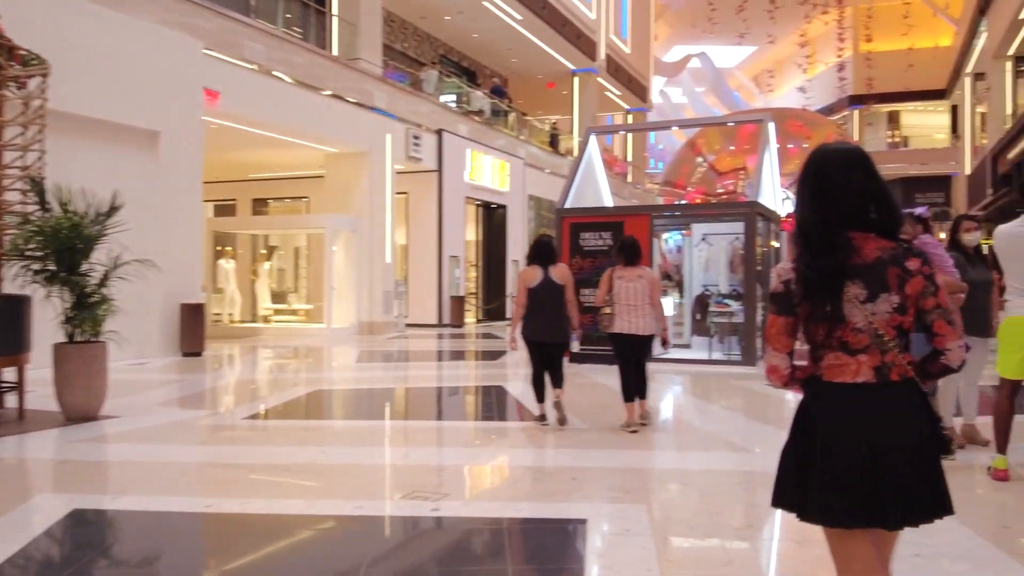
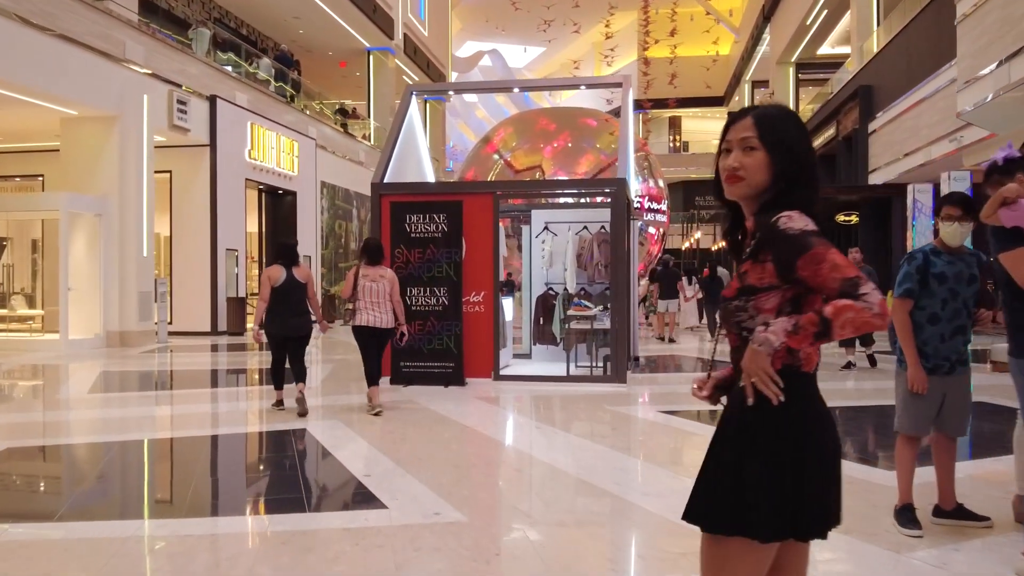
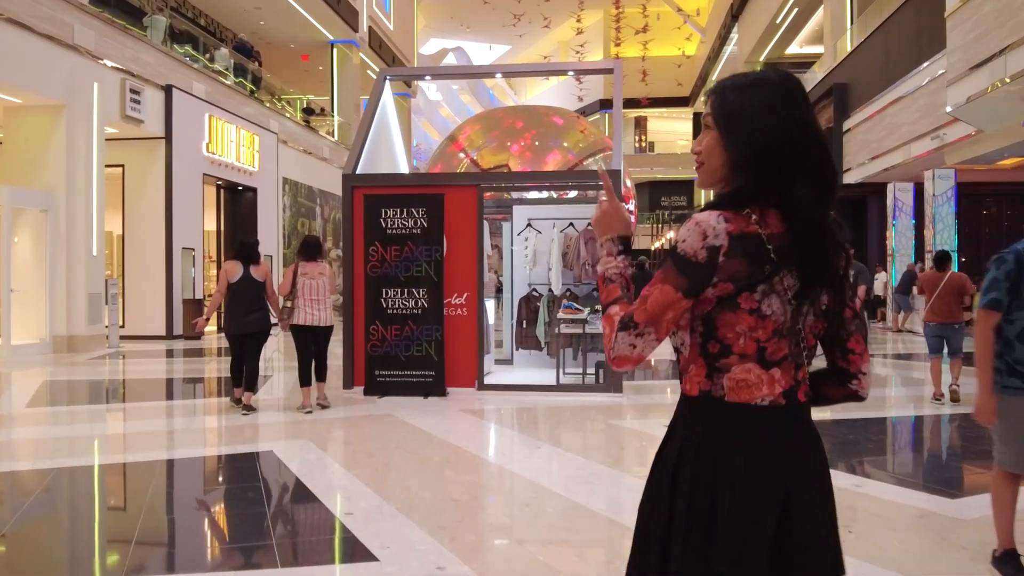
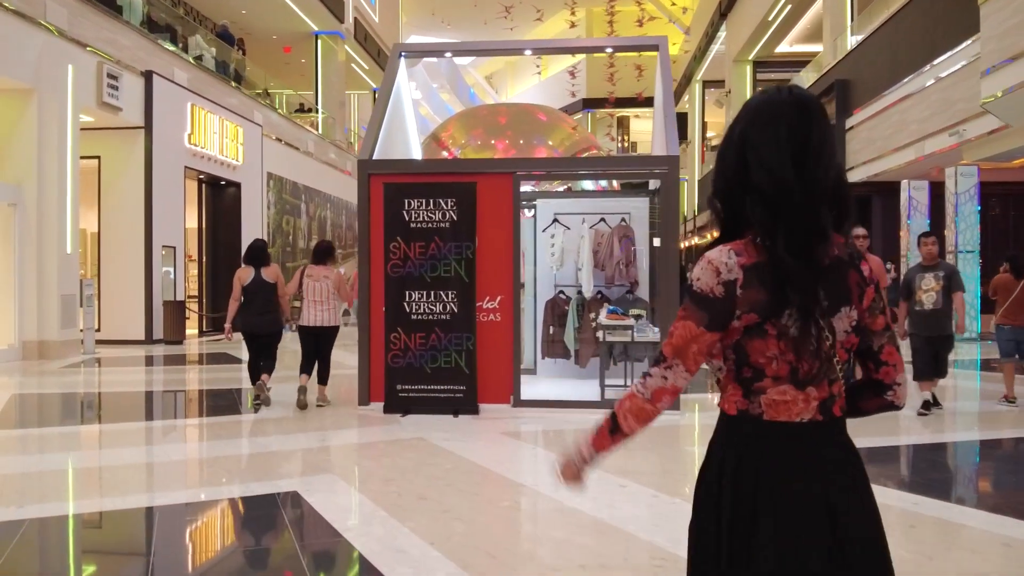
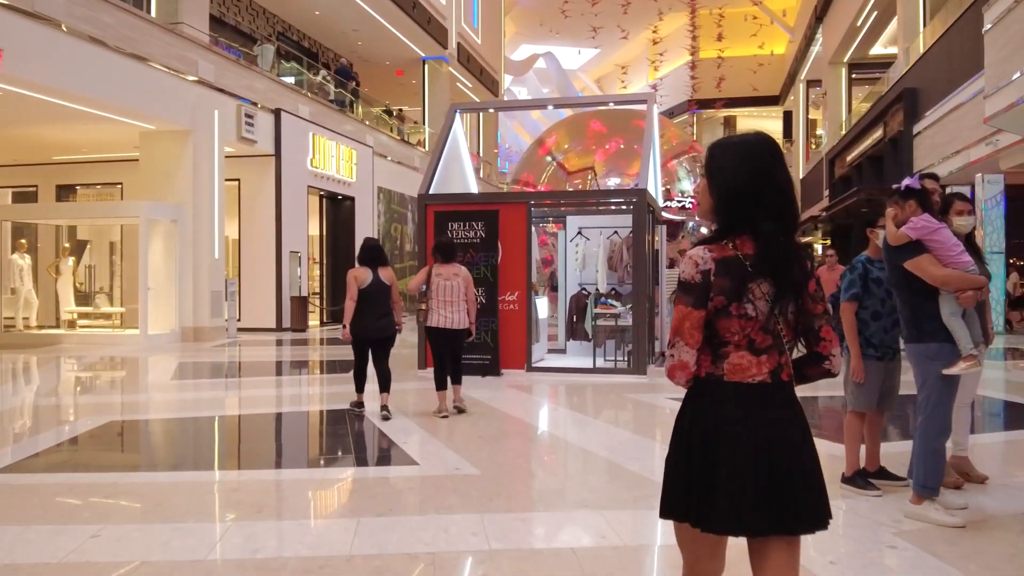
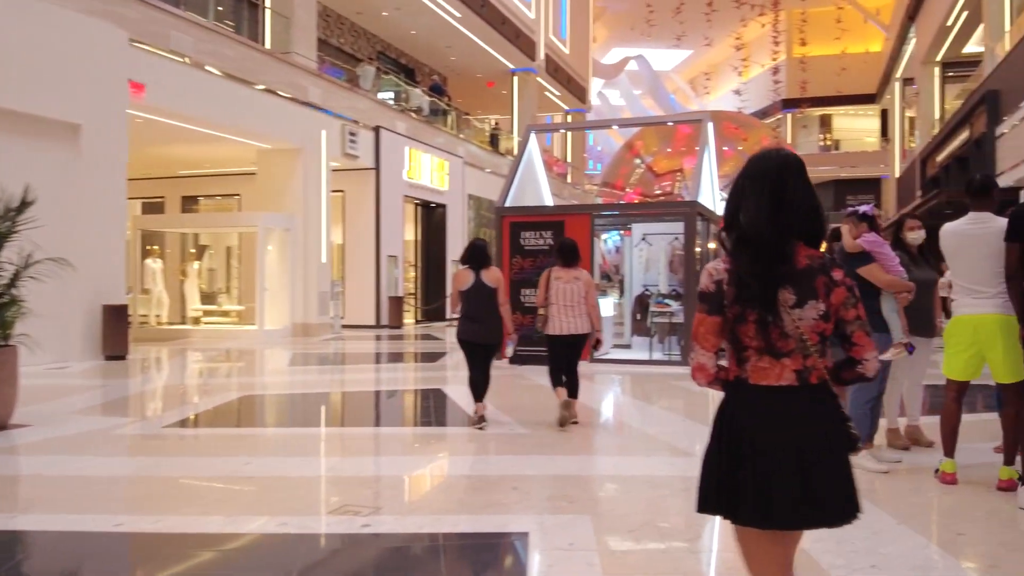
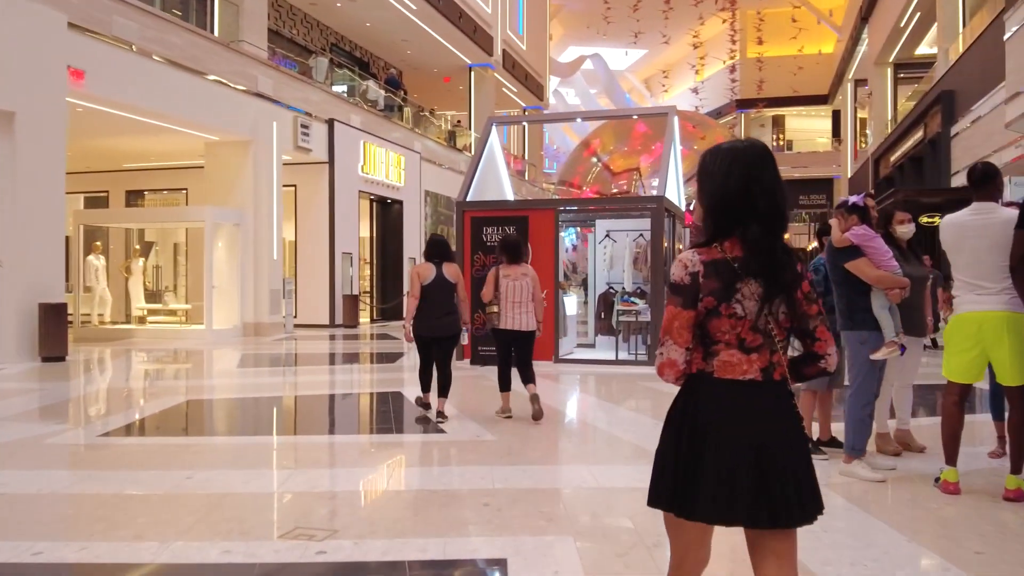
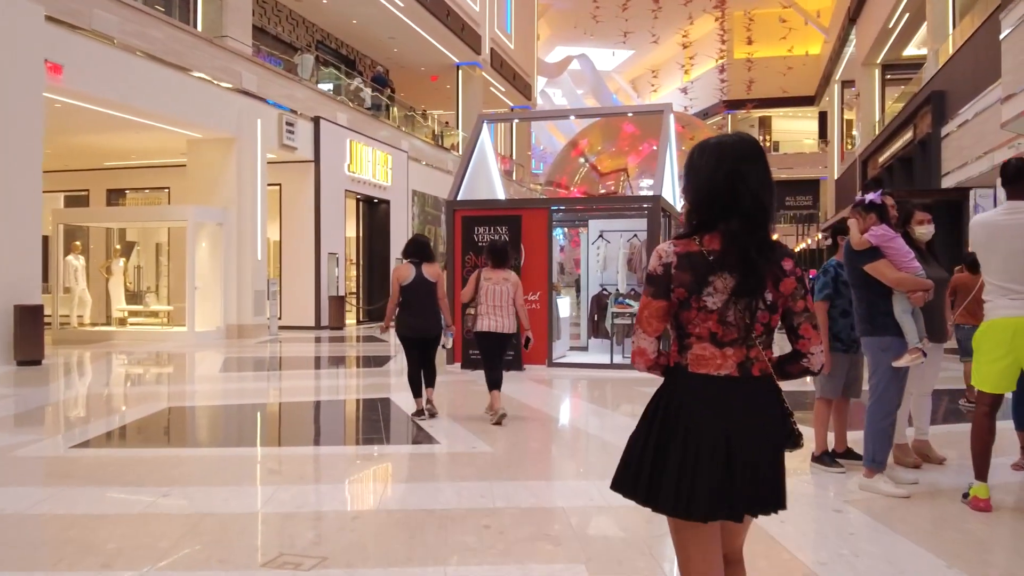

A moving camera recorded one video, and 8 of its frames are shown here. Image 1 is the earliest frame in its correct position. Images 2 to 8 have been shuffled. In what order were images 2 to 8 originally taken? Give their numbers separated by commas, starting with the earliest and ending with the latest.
6, 7, 8, 5, 2, 3, 4
